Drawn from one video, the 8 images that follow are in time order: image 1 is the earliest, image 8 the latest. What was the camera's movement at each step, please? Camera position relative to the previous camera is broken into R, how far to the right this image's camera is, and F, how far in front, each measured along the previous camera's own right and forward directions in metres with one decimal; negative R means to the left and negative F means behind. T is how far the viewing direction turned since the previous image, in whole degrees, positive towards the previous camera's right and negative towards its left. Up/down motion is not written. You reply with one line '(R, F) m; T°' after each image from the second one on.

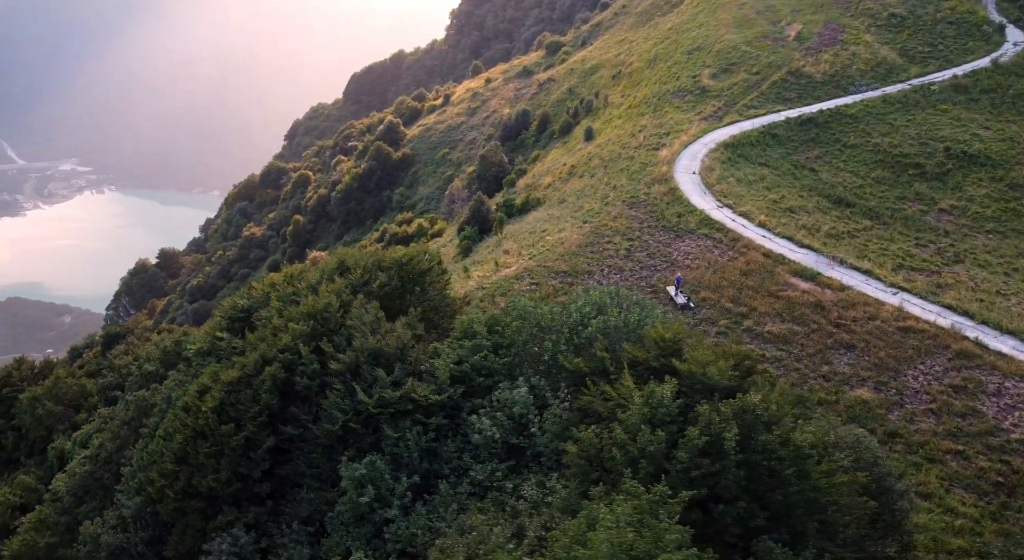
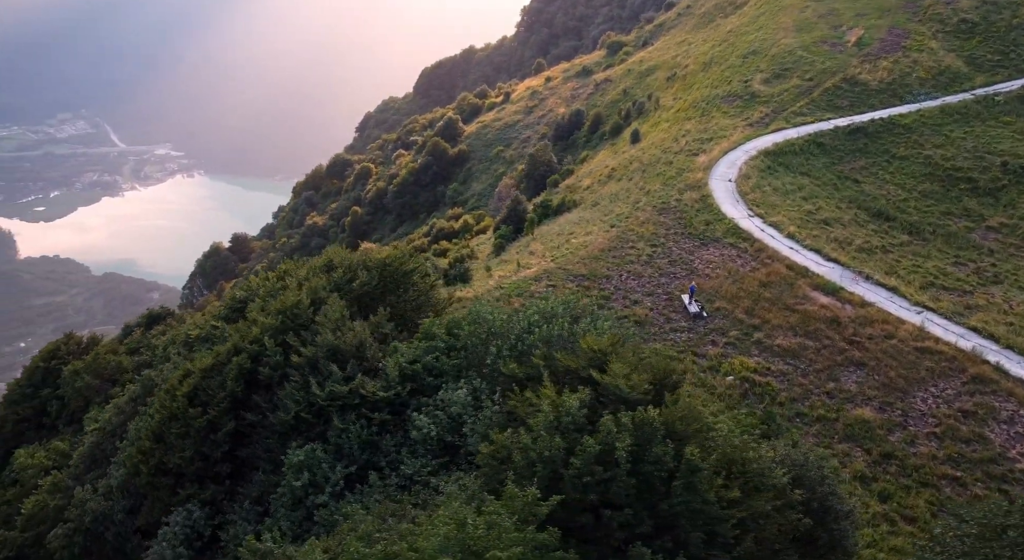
(+1.3, -0.3) m; -3°
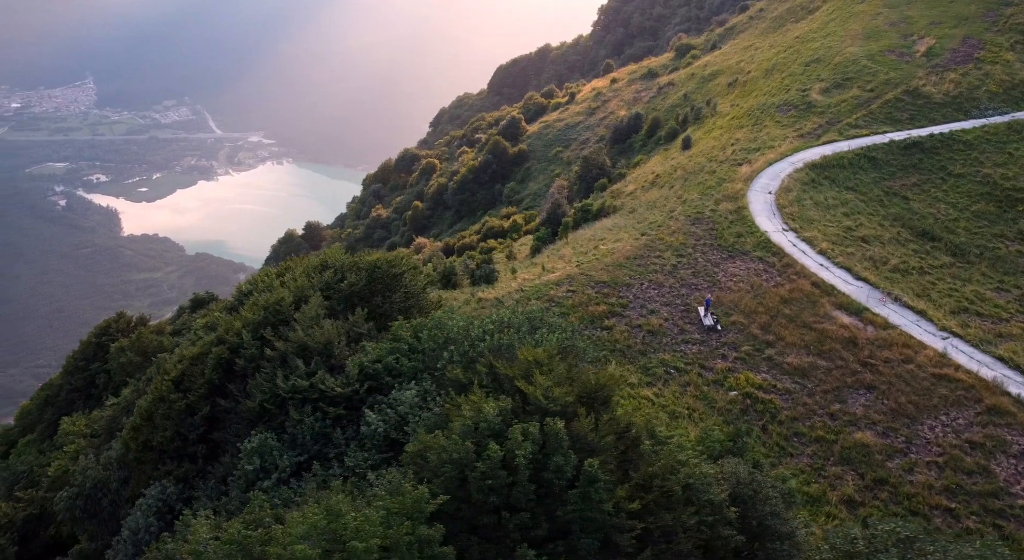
(+1.3, -0.4) m; -4°
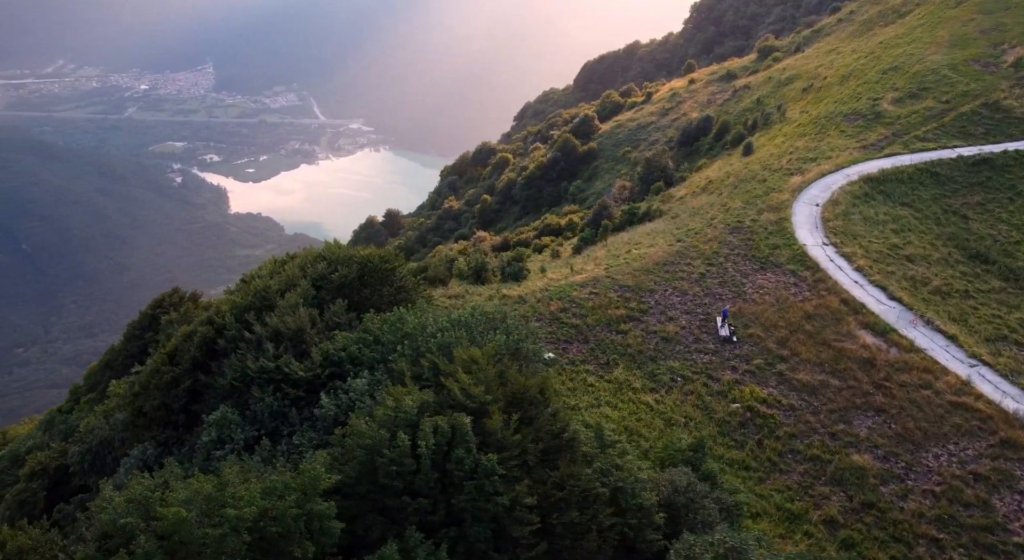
(+1.5, -0.4) m; -4°
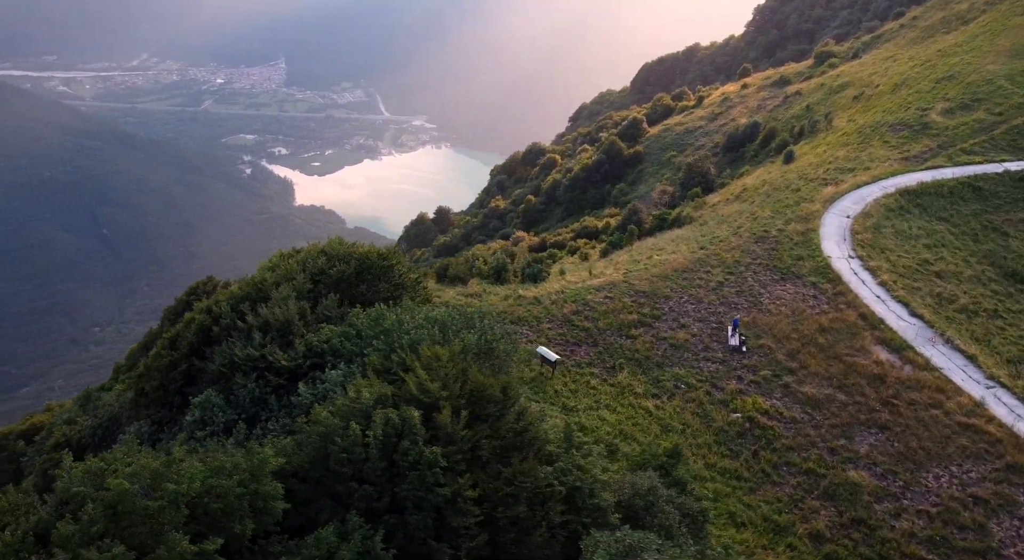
(+0.9, -0.4) m; -3°
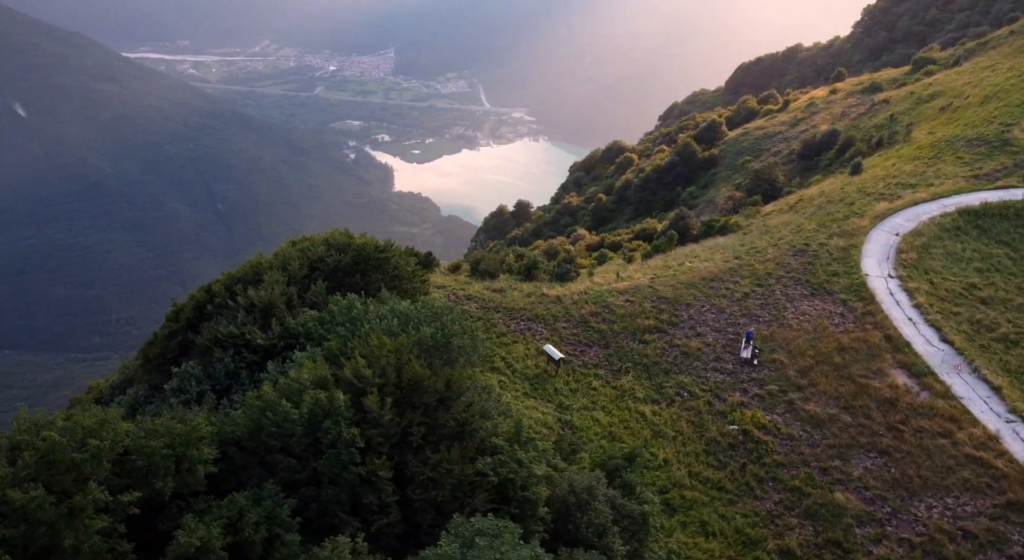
(+1.6, -0.6) m; -4°
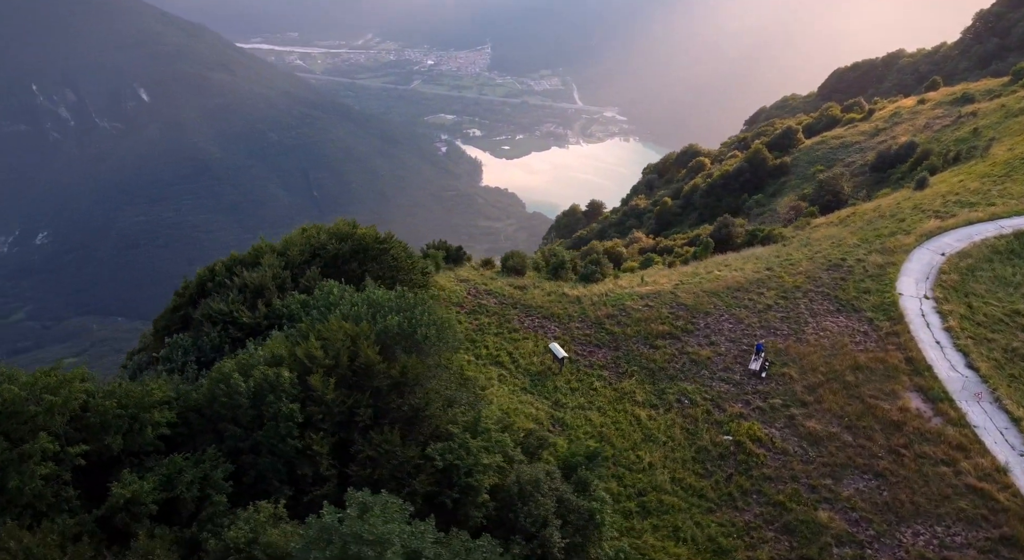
(+1.5, -0.5) m; -4°
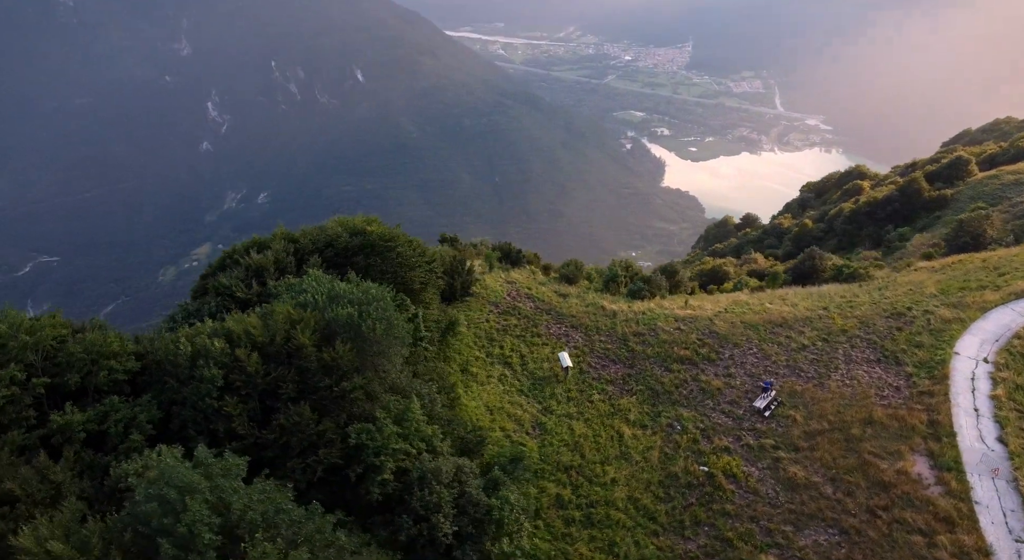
(+3.0, -1.4) m; -7°
